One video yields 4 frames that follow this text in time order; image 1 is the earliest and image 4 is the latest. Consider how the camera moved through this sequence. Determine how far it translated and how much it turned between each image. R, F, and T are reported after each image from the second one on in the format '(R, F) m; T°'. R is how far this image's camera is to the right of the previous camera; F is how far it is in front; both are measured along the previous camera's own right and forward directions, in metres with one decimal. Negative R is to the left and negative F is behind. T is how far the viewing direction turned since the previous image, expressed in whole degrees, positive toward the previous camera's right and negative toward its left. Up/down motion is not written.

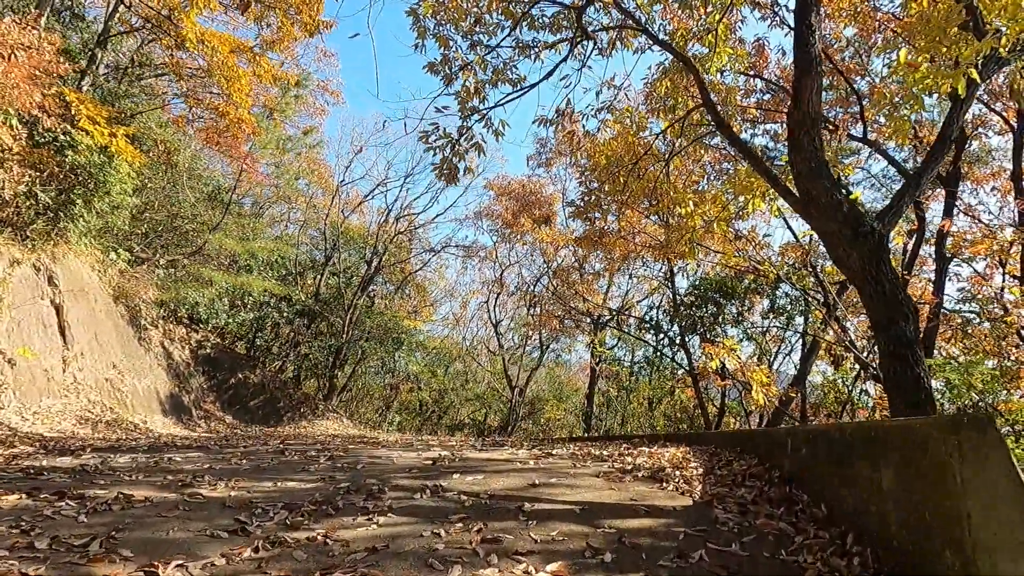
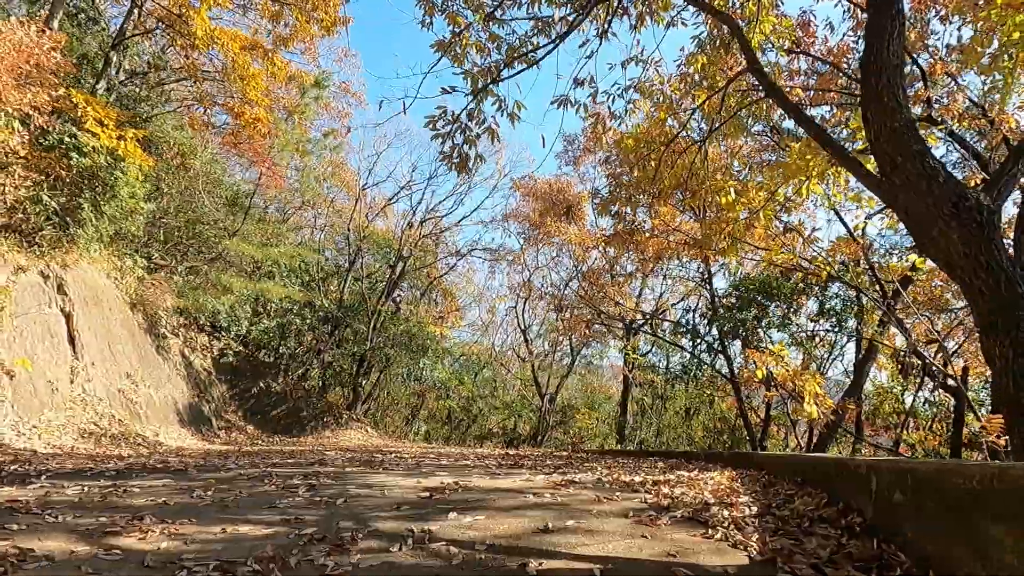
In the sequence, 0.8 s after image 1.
(+0.1, +0.6) m; -3°
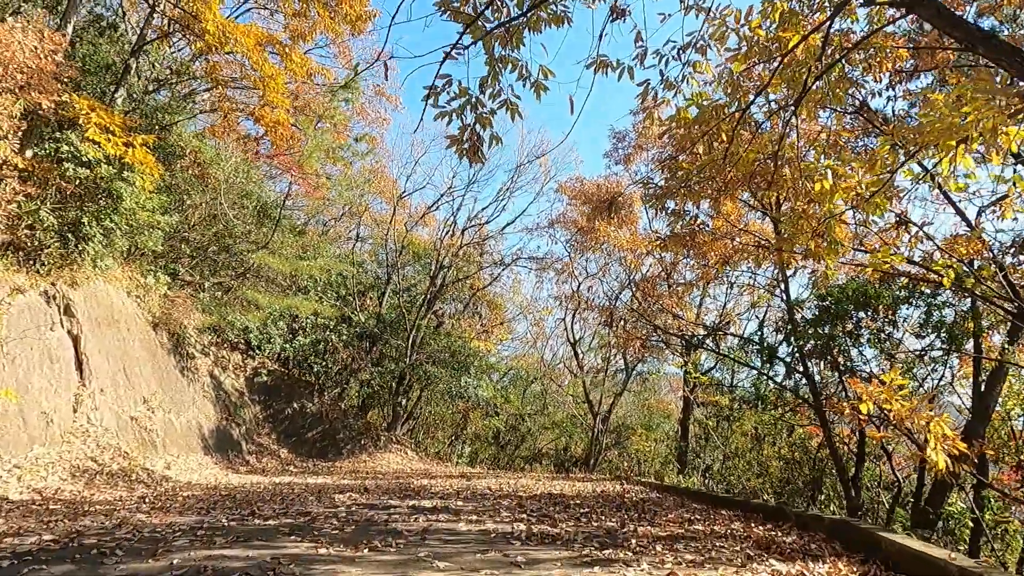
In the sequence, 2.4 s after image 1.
(+0.1, +1.1) m; -5°
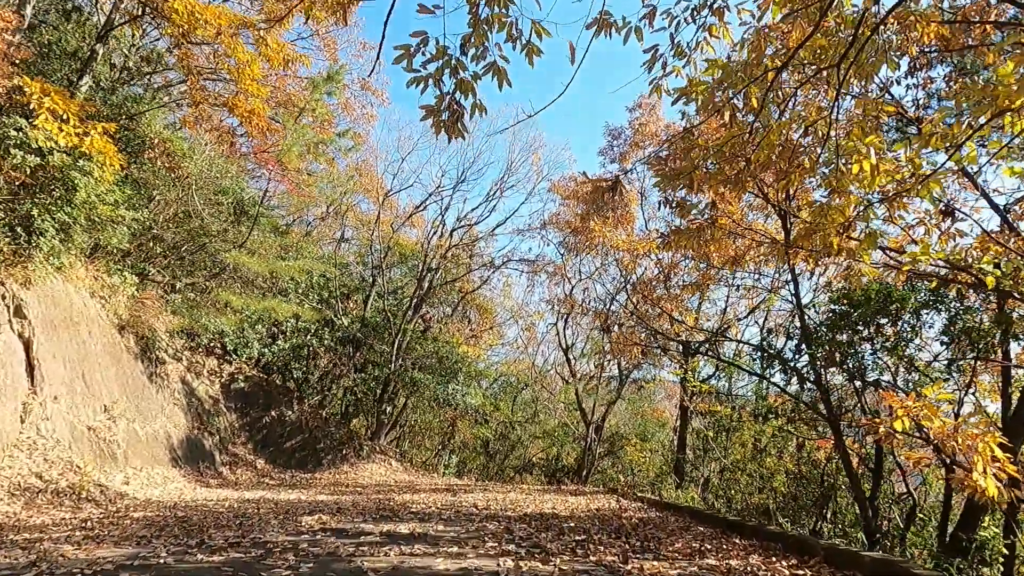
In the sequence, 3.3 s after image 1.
(0.0, +0.6) m; +1°
